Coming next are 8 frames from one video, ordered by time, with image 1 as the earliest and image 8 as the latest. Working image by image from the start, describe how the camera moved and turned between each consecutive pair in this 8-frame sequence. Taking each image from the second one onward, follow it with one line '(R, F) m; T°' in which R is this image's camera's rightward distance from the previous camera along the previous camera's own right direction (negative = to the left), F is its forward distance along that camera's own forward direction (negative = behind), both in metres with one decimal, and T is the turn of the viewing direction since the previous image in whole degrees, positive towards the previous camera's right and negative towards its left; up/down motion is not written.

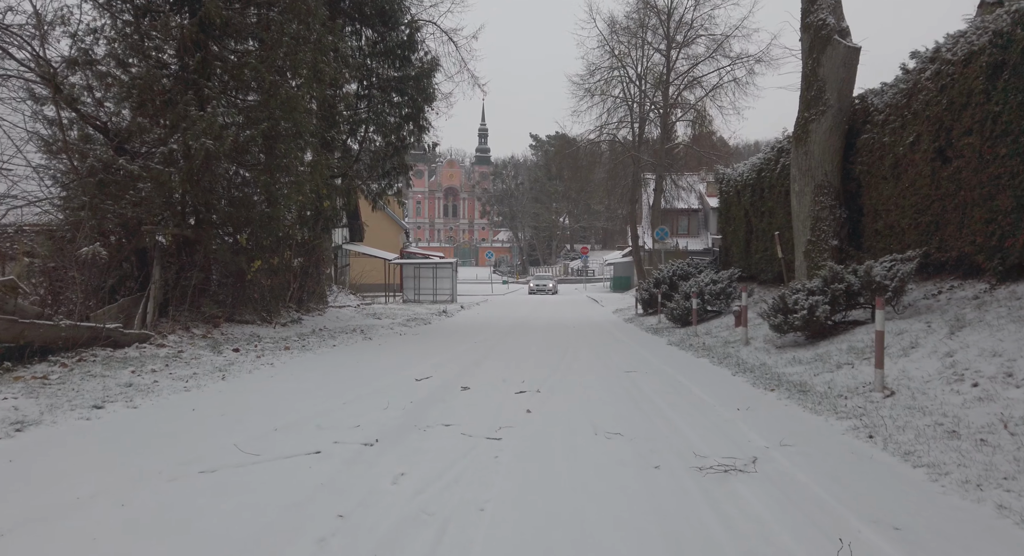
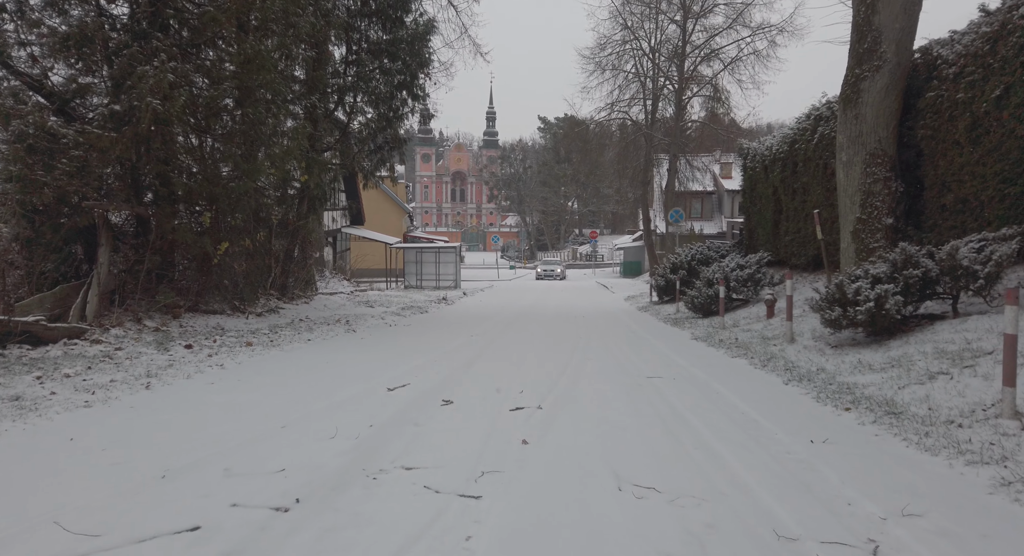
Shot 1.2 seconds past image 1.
(+0.1, +1.7) m; -1°
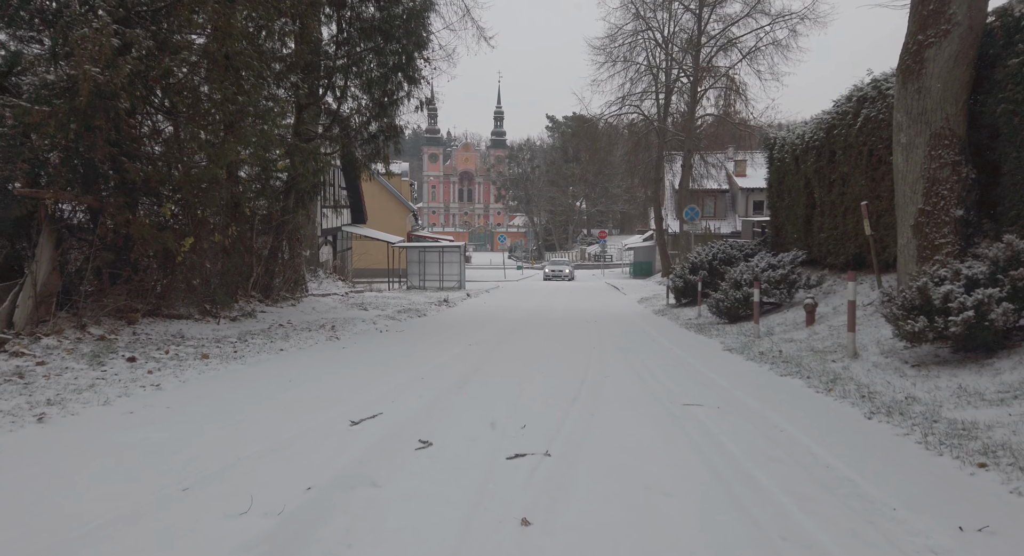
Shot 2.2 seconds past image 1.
(+0.1, +1.5) m; -1°
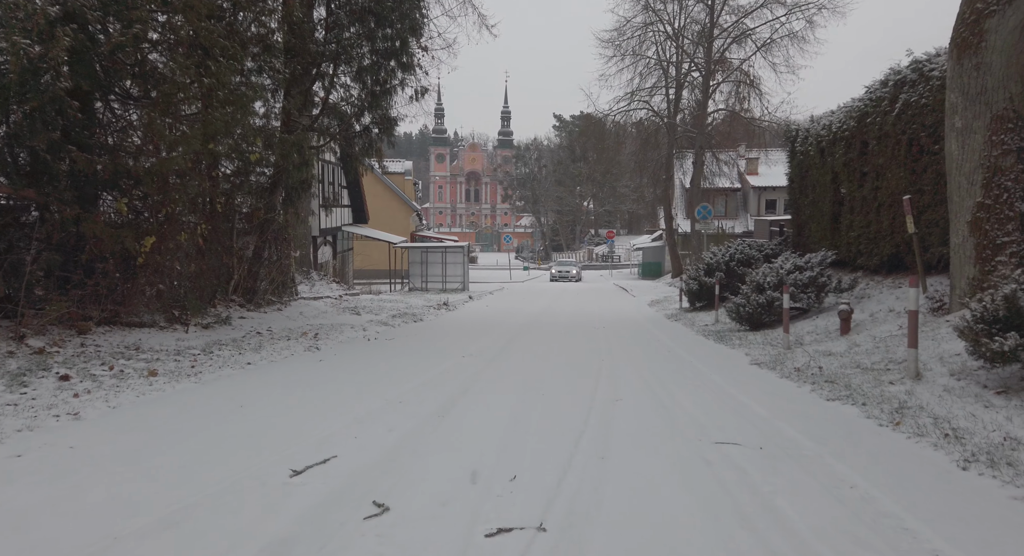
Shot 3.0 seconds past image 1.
(+0.1, +1.2) m; -1°
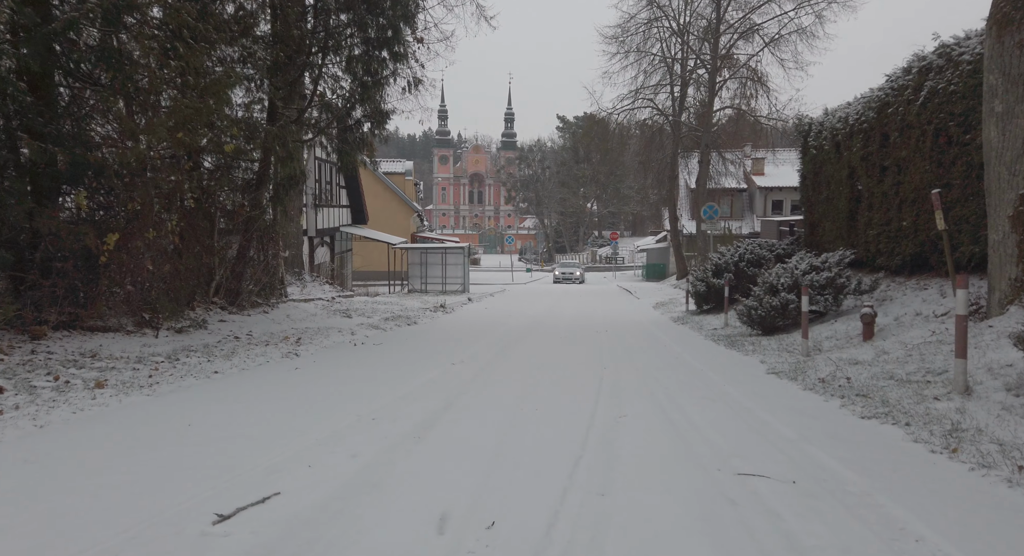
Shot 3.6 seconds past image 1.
(+0.1, +0.8) m; 0°
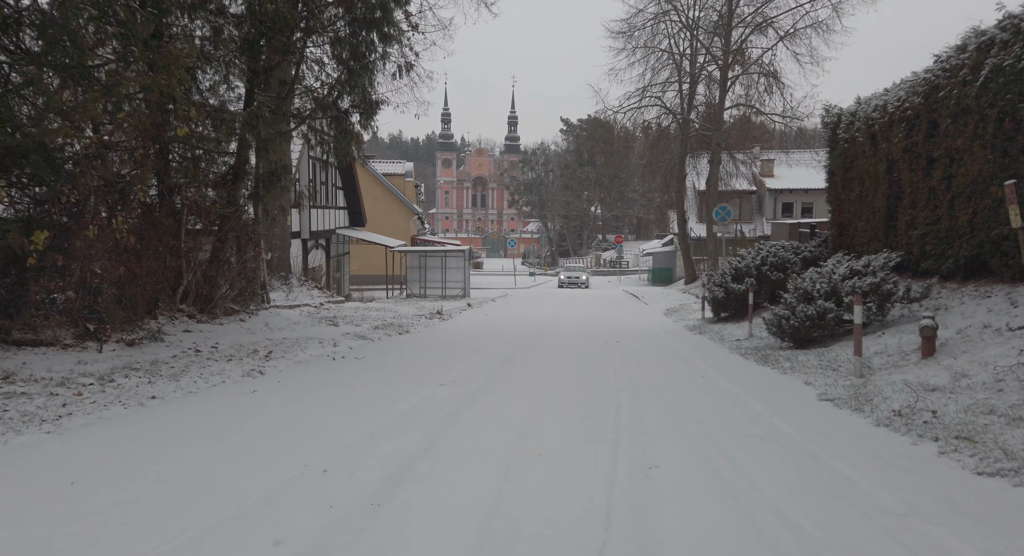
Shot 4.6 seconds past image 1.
(0.0, +1.3) m; 0°
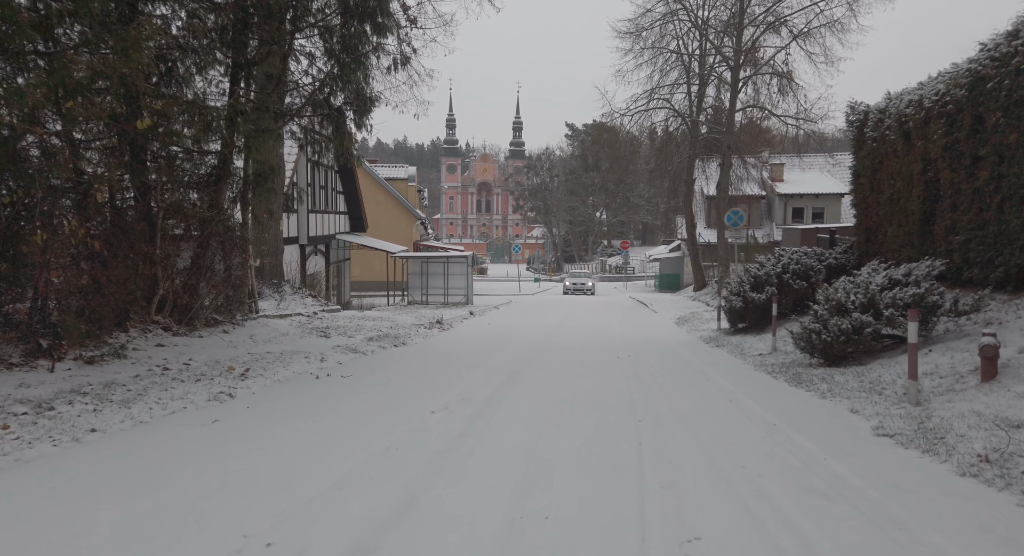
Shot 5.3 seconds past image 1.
(0.0, +1.0) m; 0°
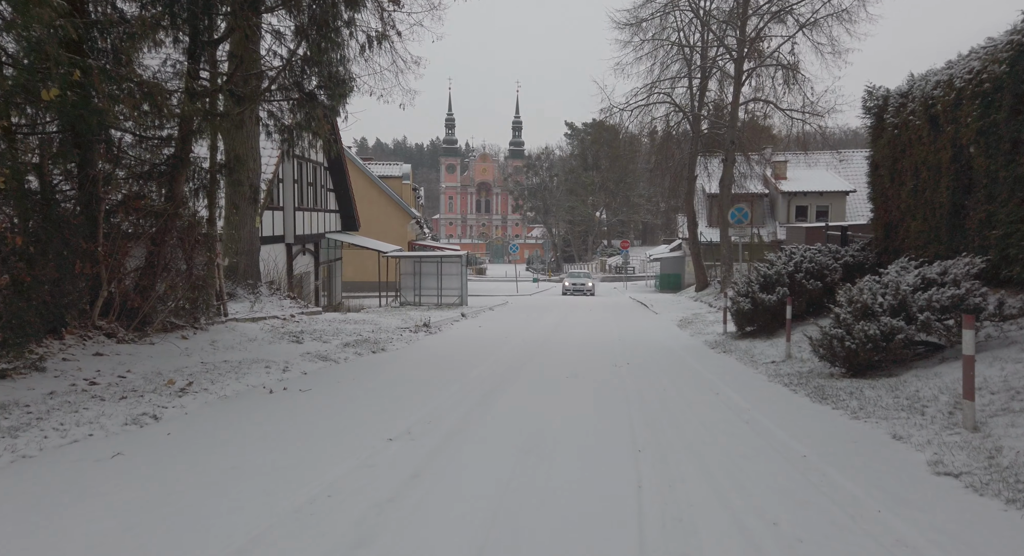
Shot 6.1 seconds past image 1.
(+0.2, +1.1) m; 0°
